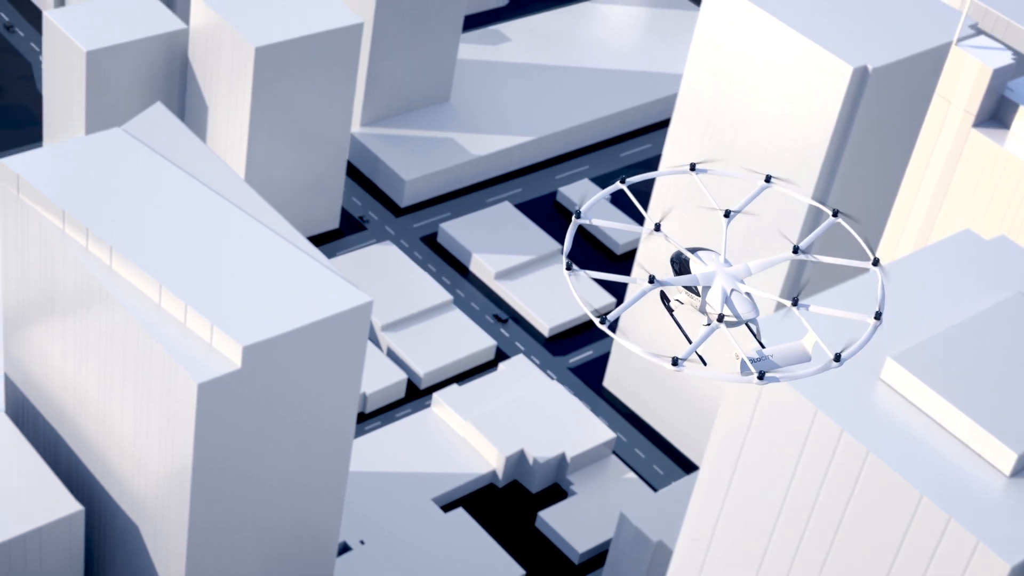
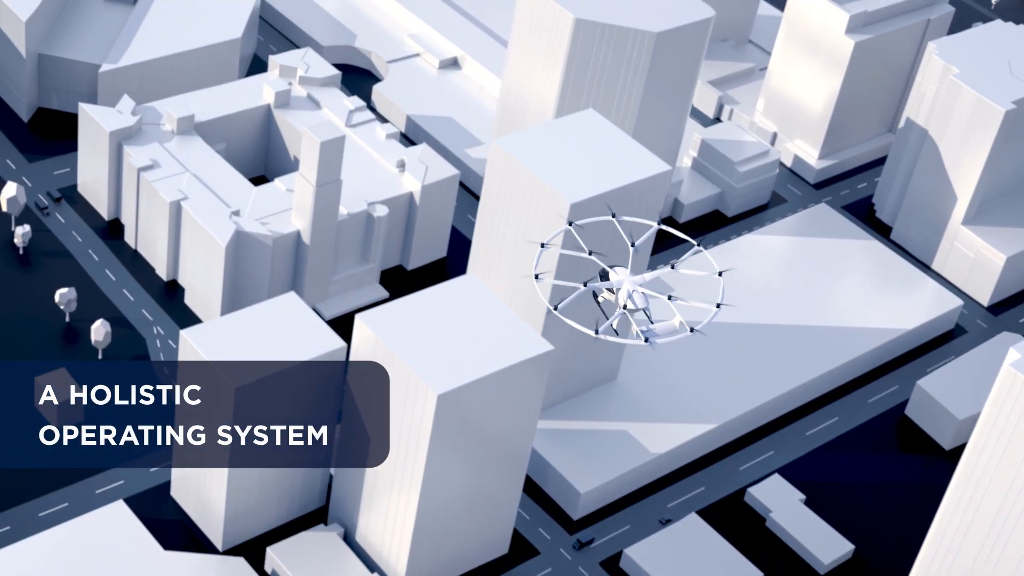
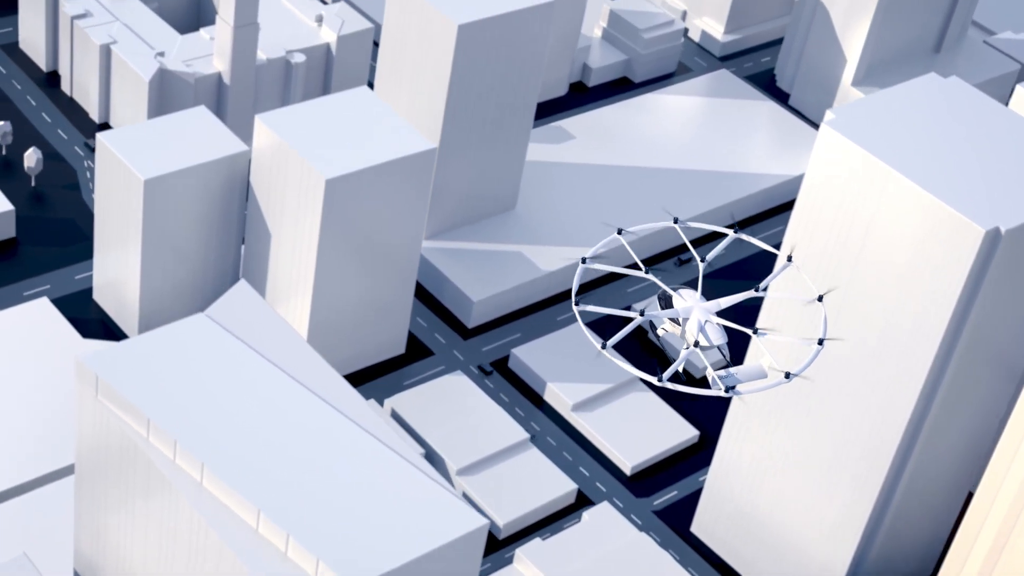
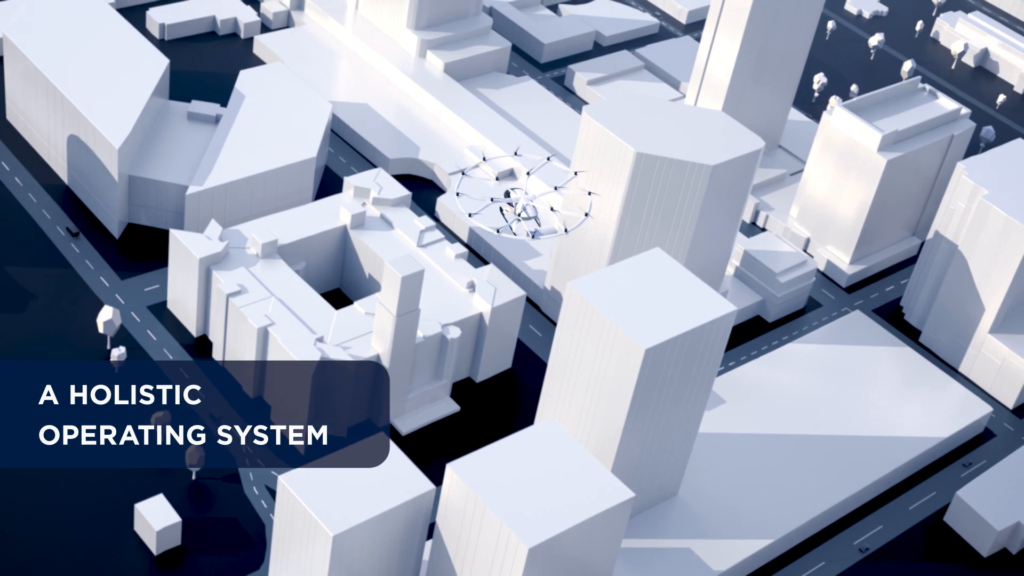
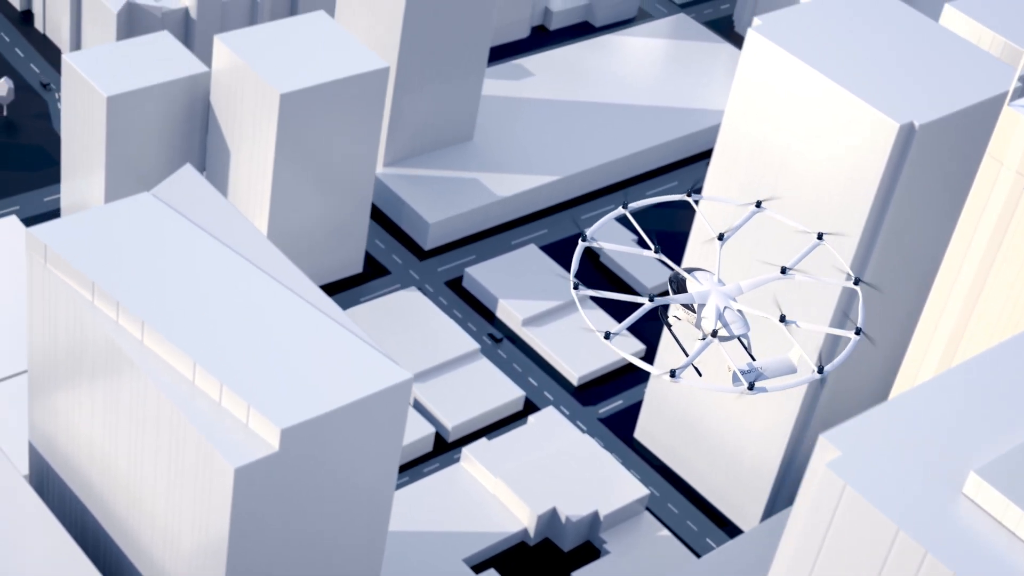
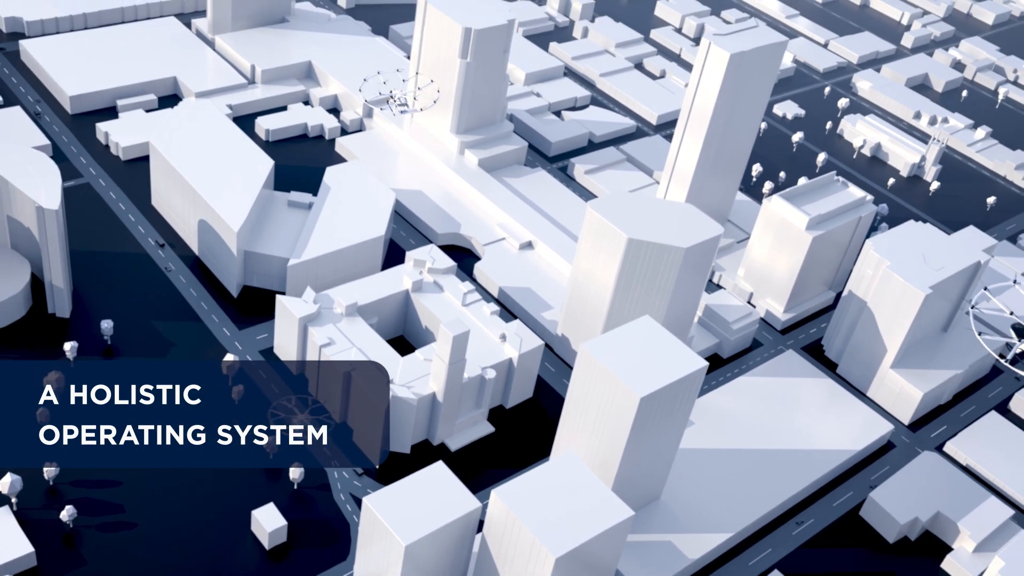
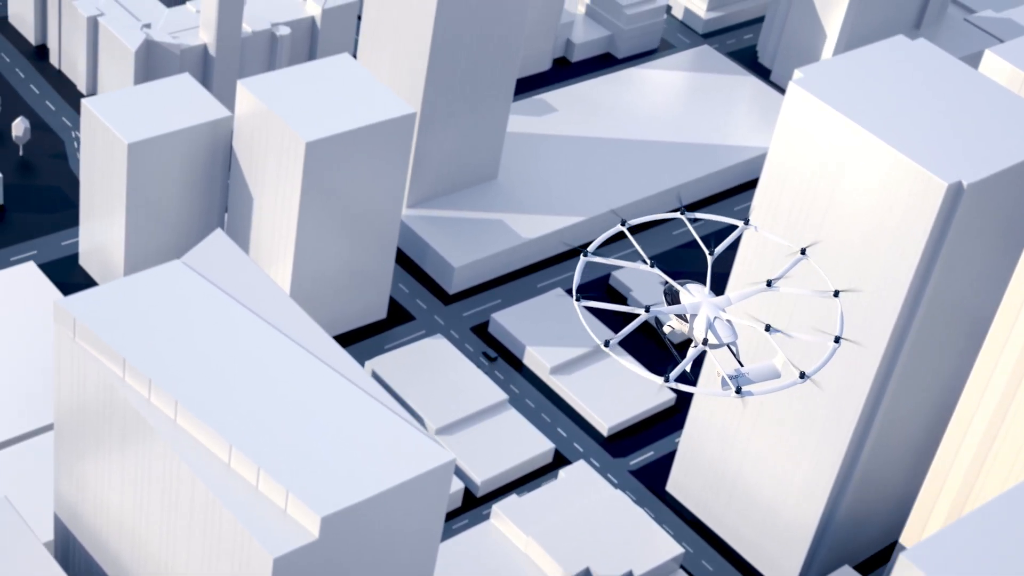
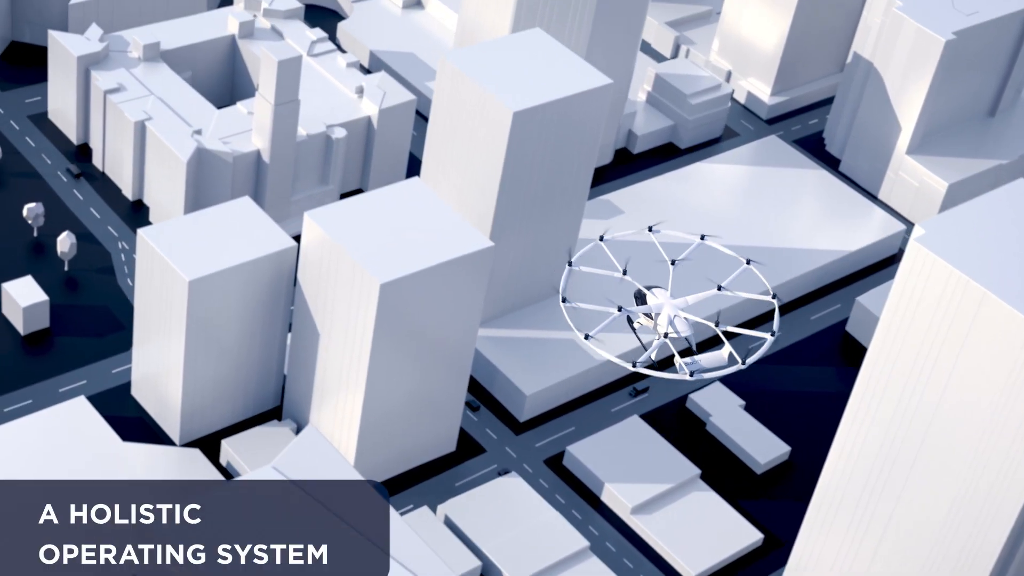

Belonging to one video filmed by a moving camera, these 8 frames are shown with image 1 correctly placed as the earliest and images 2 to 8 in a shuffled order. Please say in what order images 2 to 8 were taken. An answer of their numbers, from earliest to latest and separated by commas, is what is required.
5, 7, 3, 8, 2, 4, 6
